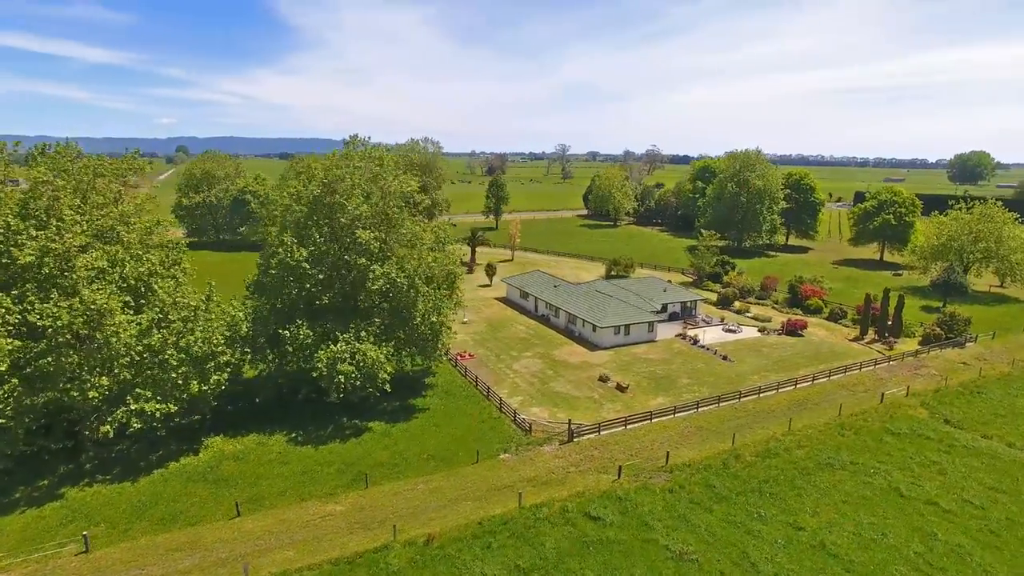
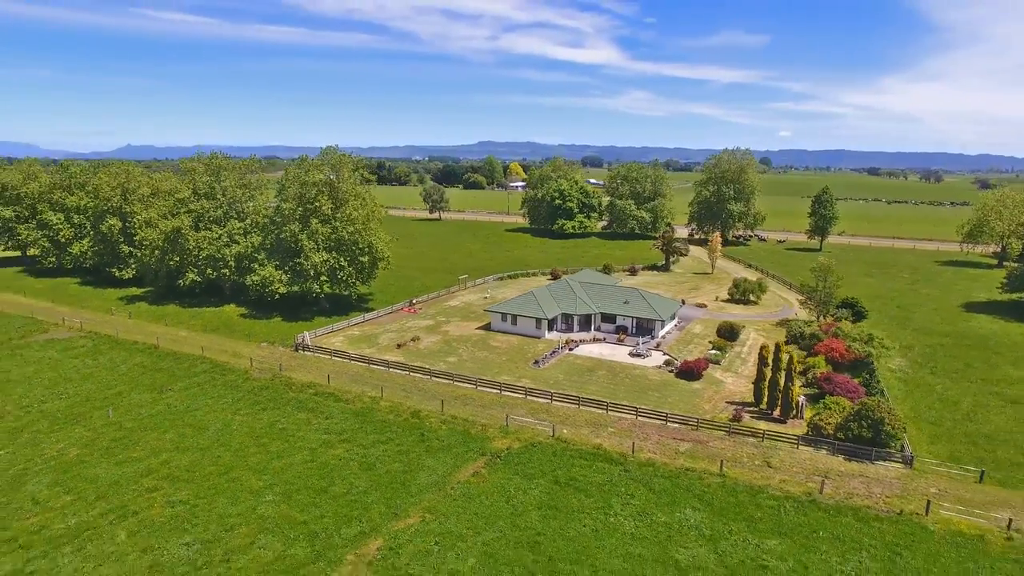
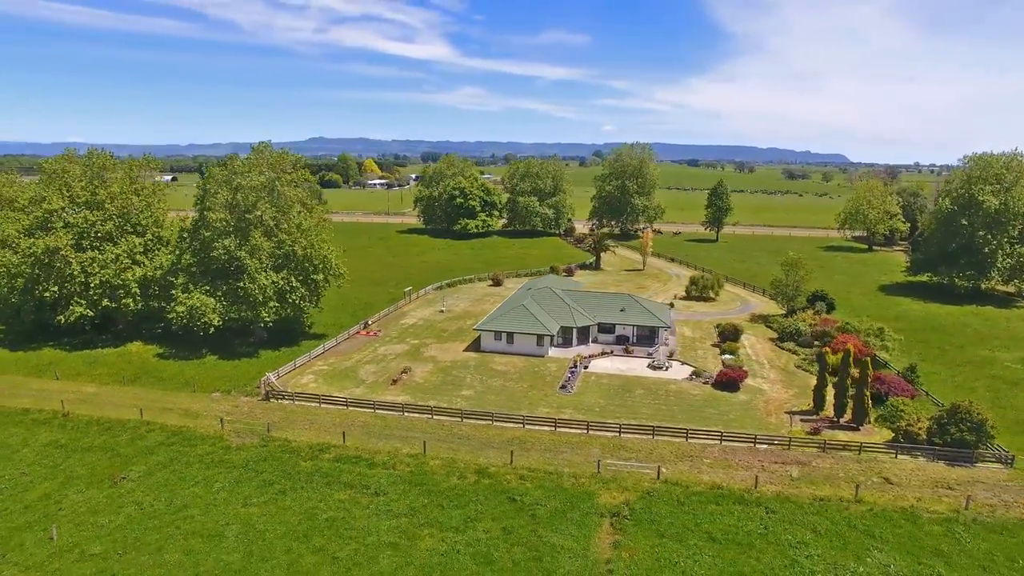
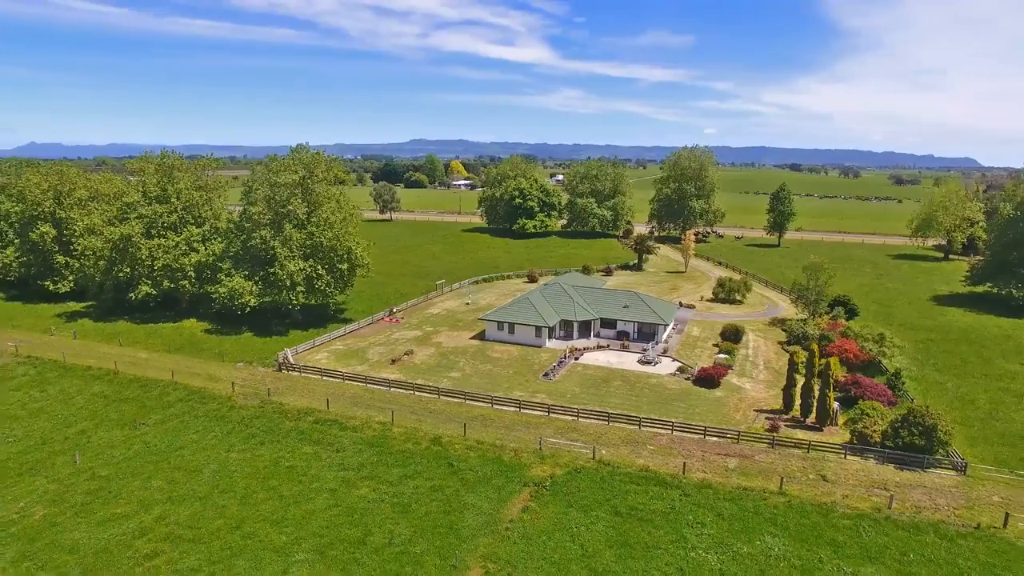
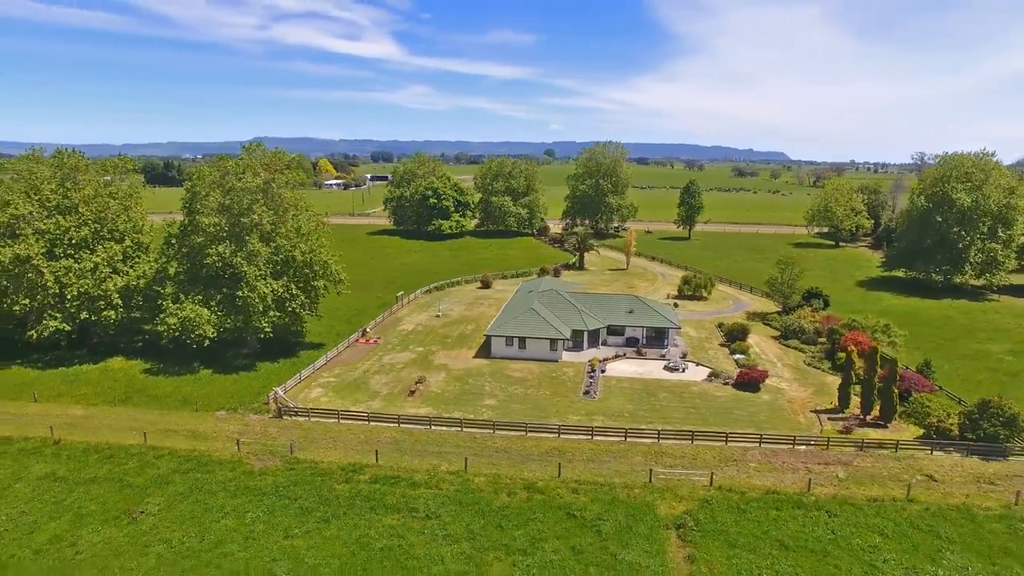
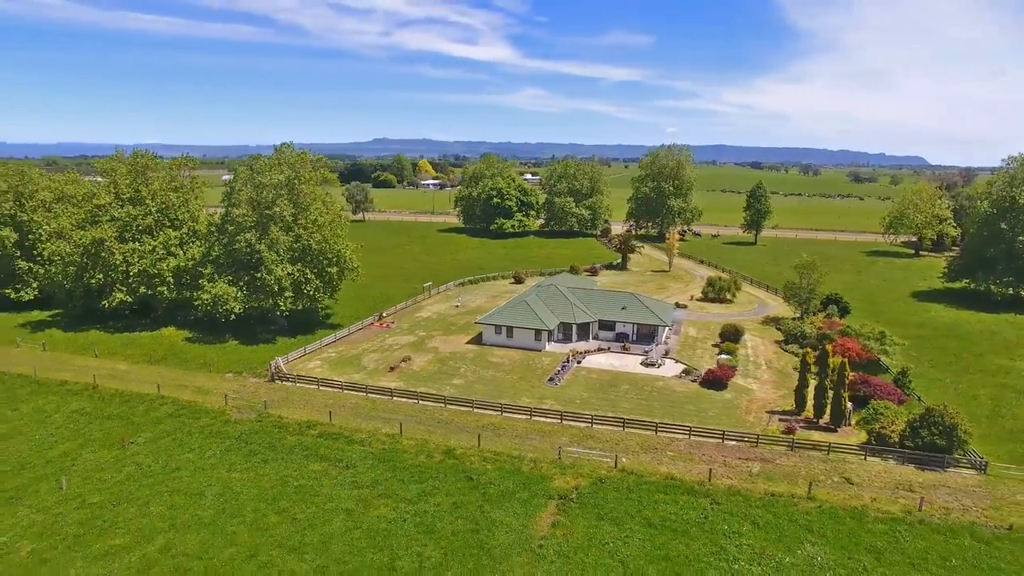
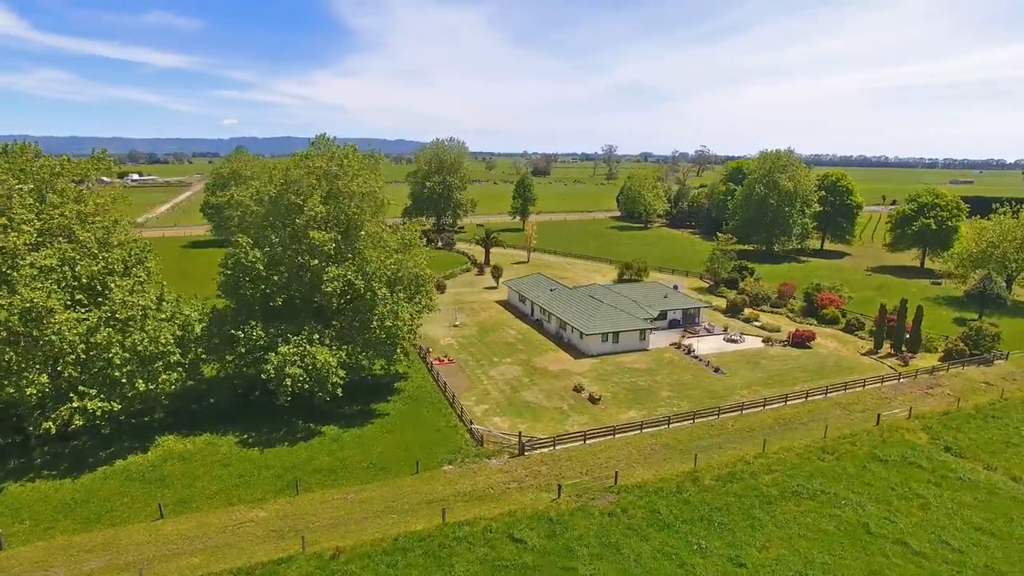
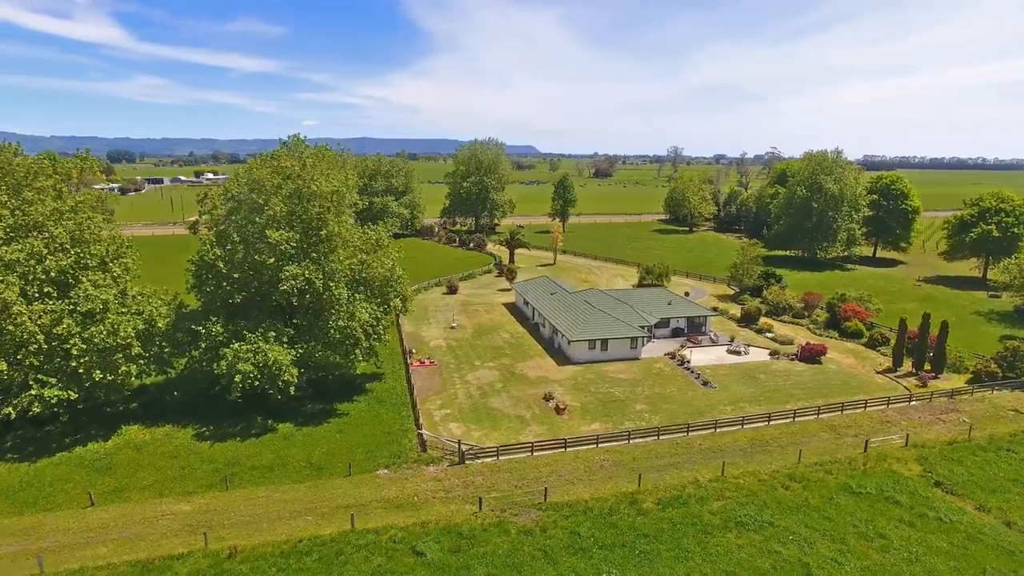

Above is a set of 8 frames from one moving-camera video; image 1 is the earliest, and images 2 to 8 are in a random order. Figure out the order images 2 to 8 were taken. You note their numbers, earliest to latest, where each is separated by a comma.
7, 8, 5, 3, 6, 4, 2
